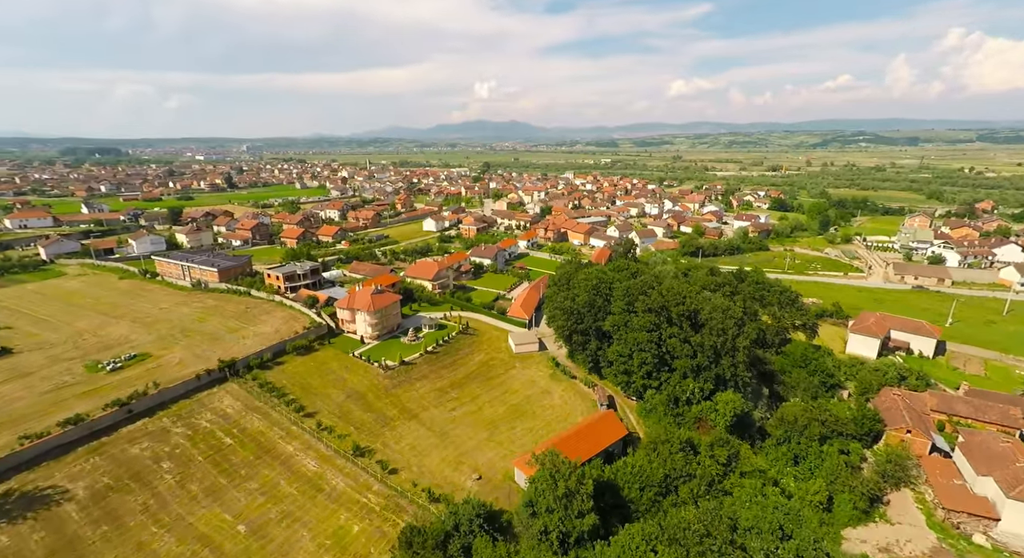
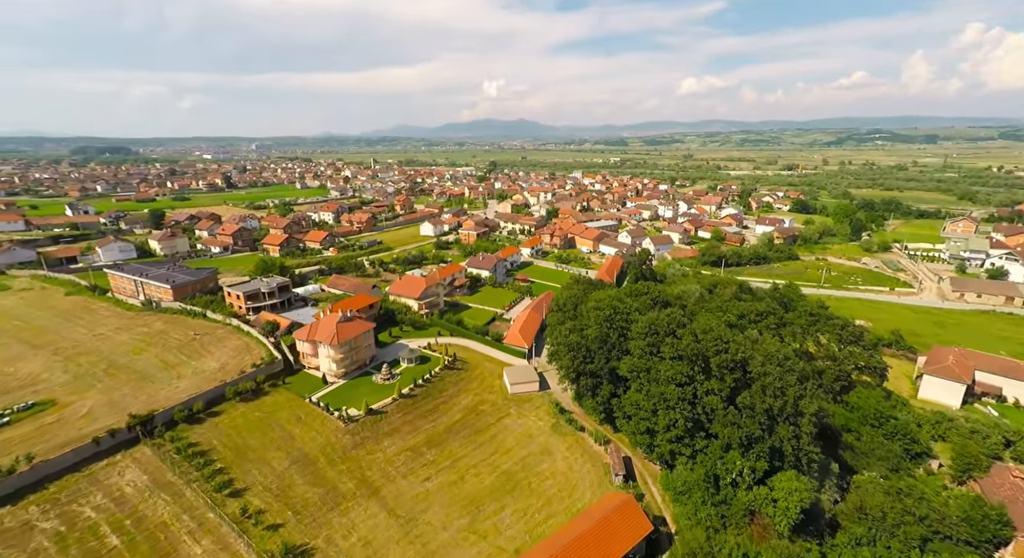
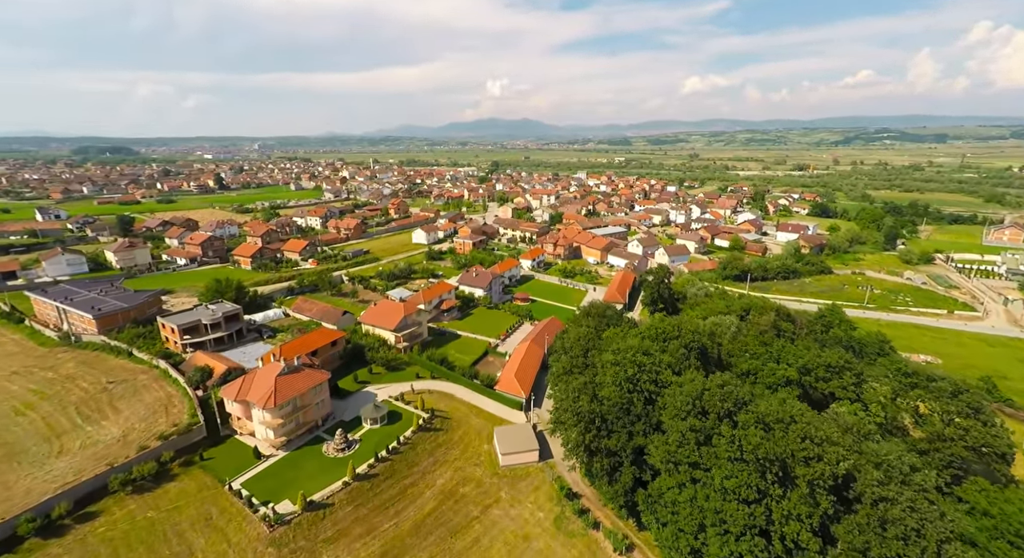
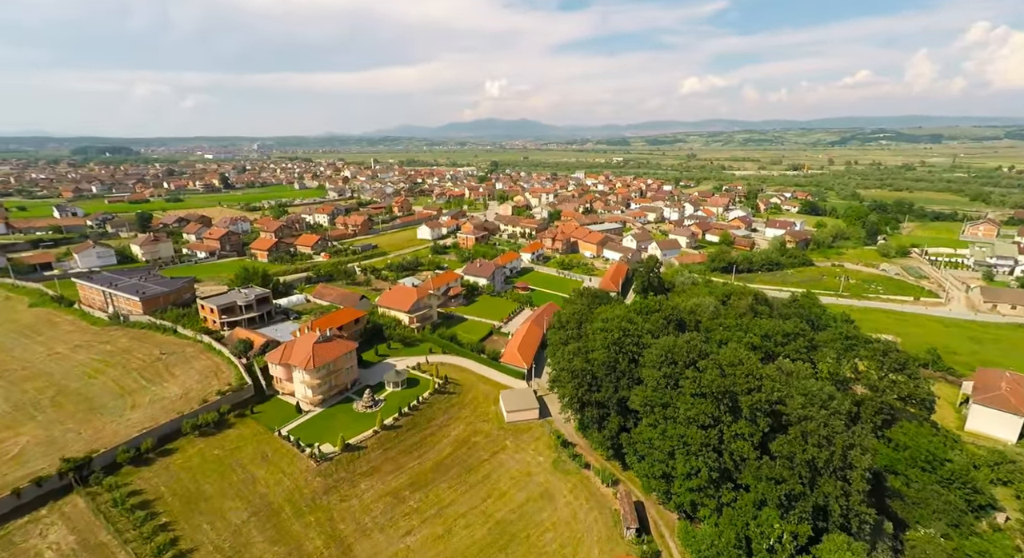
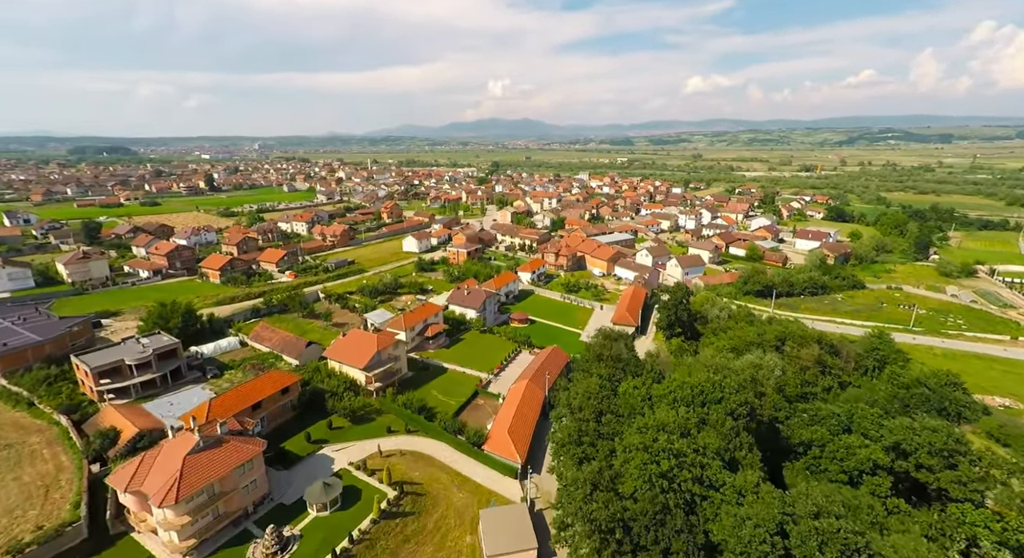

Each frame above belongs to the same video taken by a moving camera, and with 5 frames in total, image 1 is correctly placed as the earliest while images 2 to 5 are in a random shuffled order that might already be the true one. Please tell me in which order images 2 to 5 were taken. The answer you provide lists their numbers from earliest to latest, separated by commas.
2, 4, 3, 5
